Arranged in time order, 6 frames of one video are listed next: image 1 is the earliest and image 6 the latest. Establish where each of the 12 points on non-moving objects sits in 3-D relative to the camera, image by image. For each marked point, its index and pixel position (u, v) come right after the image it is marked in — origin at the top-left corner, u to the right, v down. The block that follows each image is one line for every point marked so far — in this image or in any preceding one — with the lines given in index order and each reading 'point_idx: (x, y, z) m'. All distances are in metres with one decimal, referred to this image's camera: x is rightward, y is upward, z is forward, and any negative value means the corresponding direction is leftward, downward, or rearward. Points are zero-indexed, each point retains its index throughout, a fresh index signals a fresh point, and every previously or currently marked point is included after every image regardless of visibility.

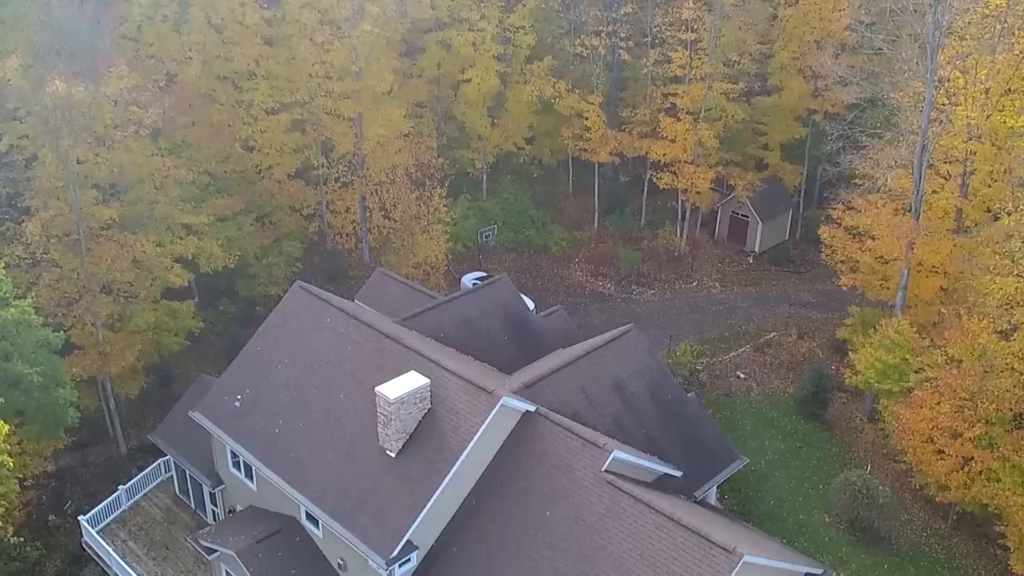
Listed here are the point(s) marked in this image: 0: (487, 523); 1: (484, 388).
0: (-0.5, -4.8, +19.5) m
1: (-0.6, -2.0, +19.8) m
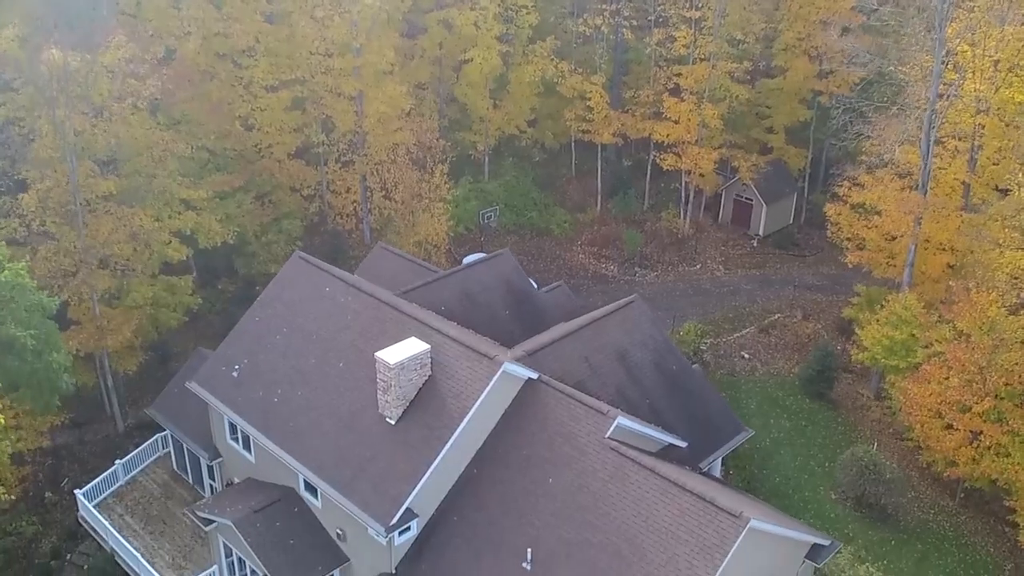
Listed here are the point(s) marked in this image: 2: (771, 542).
0: (-0.5, -4.0, +19.1) m
1: (-0.5, -1.3, +19.5) m
2: (+4.8, -4.8, +18.0) m
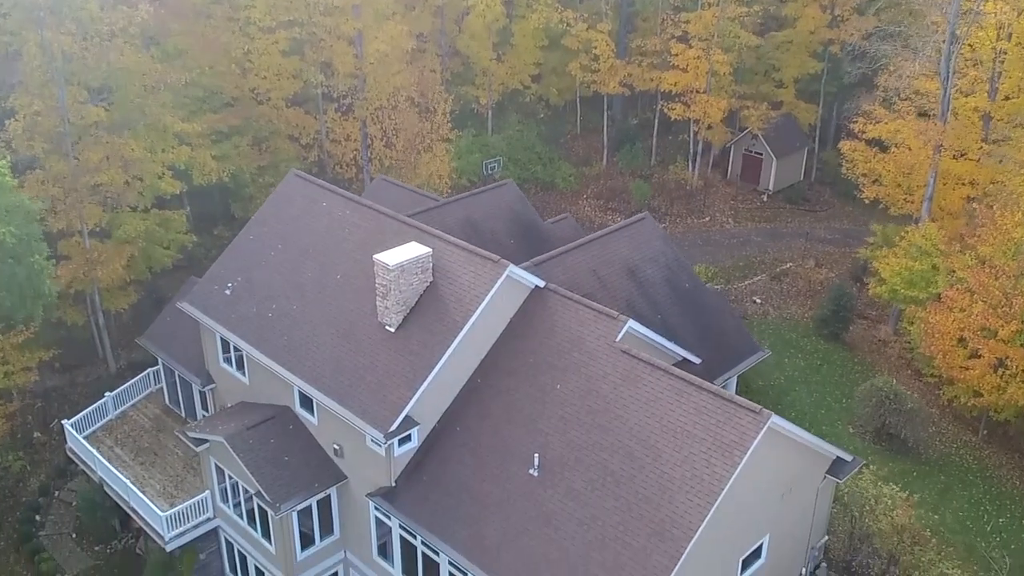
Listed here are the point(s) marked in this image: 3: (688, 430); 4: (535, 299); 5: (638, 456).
0: (-0.4, -2.1, +18.2) m
1: (-0.4, +0.6, +18.5) m
2: (+5.0, -2.8, +17.0) m
3: (+2.9, -2.4, +16.0) m
4: (+0.5, -0.2, +19.1) m
5: (+2.1, -2.8, +16.2) m
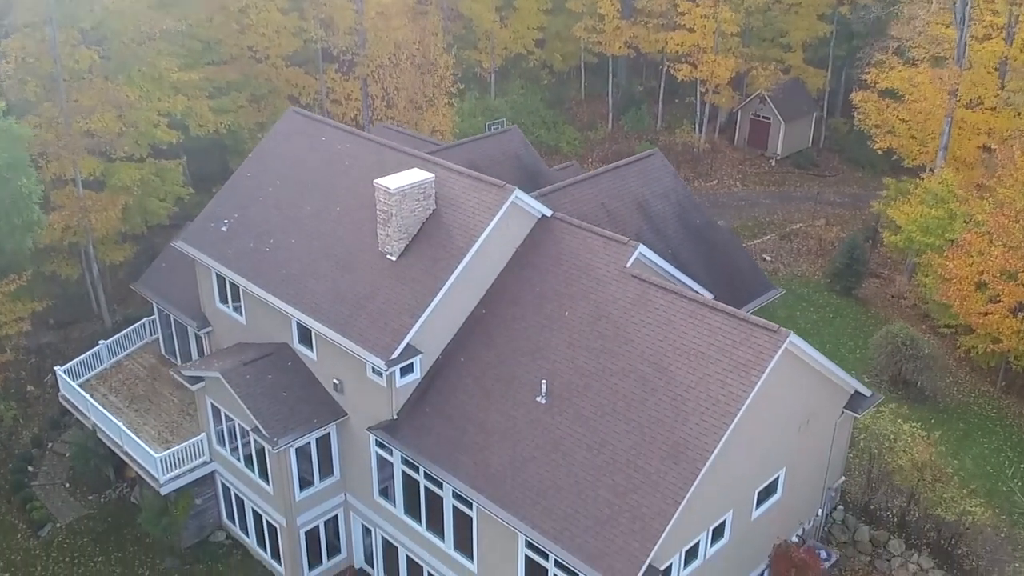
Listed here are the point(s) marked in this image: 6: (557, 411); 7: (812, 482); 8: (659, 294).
0: (-0.3, -0.8, +17.5) m
1: (-0.3, +1.9, +17.8) m
2: (+5.1, -1.5, +16.3) m
3: (+3.0, -1.0, +15.3) m
4: (+0.6, +1.1, +18.4) m
5: (+2.2, -1.5, +15.5) m
6: (+0.8, -2.1, +16.0) m
7: (+5.6, -3.7, +18.0) m
8: (+2.5, -0.1, +16.3) m
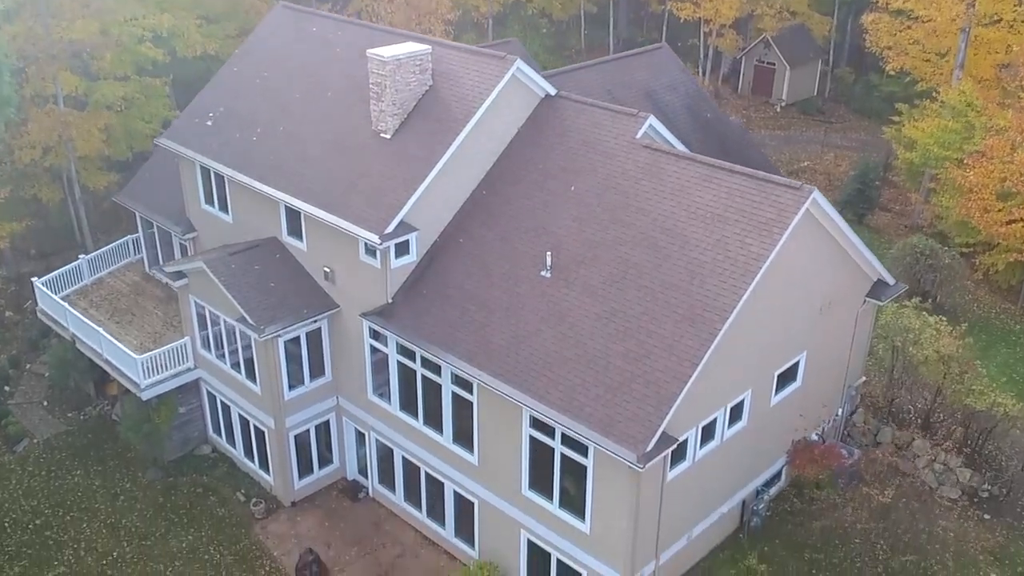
0: (-0.2, +1.3, +16.5) m
1: (-0.3, +4.1, +16.8) m
2: (+5.1, +0.6, +15.3) m
3: (+3.1, +1.1, +14.3) m
4: (+0.6, +3.2, +17.4) m
5: (+2.3, +0.6, +14.4) m
6: (+0.8, +0.1, +14.9) m
7: (+5.7, -1.5, +17.0) m
8: (+2.5, +2.0, +15.3) m
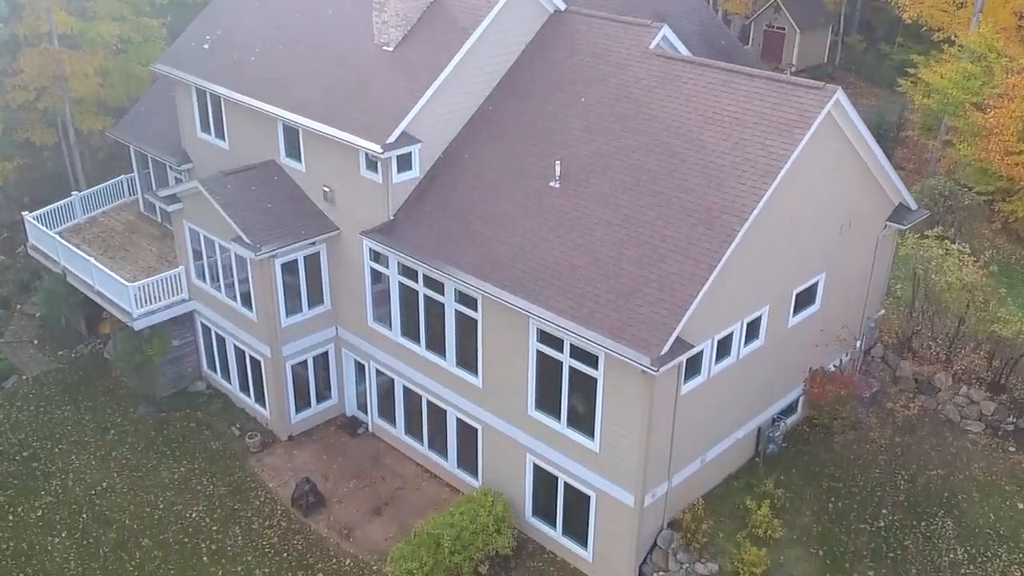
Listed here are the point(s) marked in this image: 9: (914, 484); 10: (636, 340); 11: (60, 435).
0: (-0.1, +2.7, +15.8) m
1: (-0.1, +5.4, +16.1) m
2: (+5.2, +1.9, +14.6) m
3: (+3.2, +2.4, +13.6) m
4: (+0.7, +4.6, +16.7) m
5: (+2.4, +2.0, +13.8) m
6: (+0.9, +1.4, +14.3) m
7: (+5.8, -0.2, +16.3) m
8: (+2.7, +3.4, +14.6) m
9: (+6.2, -3.0, +14.7) m
10: (+1.6, -0.7, +12.2) m
11: (-8.5, -2.8, +18.1) m
